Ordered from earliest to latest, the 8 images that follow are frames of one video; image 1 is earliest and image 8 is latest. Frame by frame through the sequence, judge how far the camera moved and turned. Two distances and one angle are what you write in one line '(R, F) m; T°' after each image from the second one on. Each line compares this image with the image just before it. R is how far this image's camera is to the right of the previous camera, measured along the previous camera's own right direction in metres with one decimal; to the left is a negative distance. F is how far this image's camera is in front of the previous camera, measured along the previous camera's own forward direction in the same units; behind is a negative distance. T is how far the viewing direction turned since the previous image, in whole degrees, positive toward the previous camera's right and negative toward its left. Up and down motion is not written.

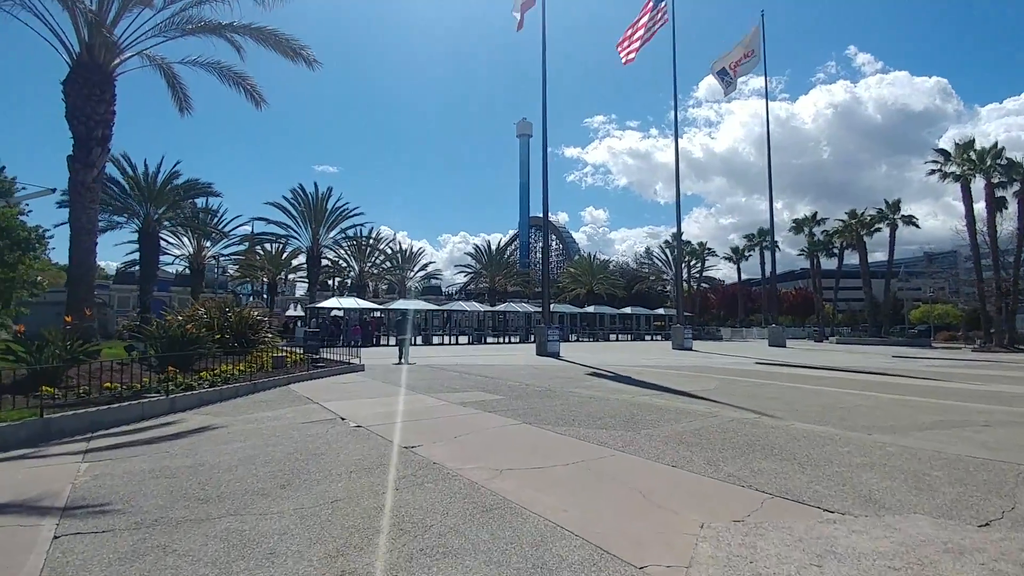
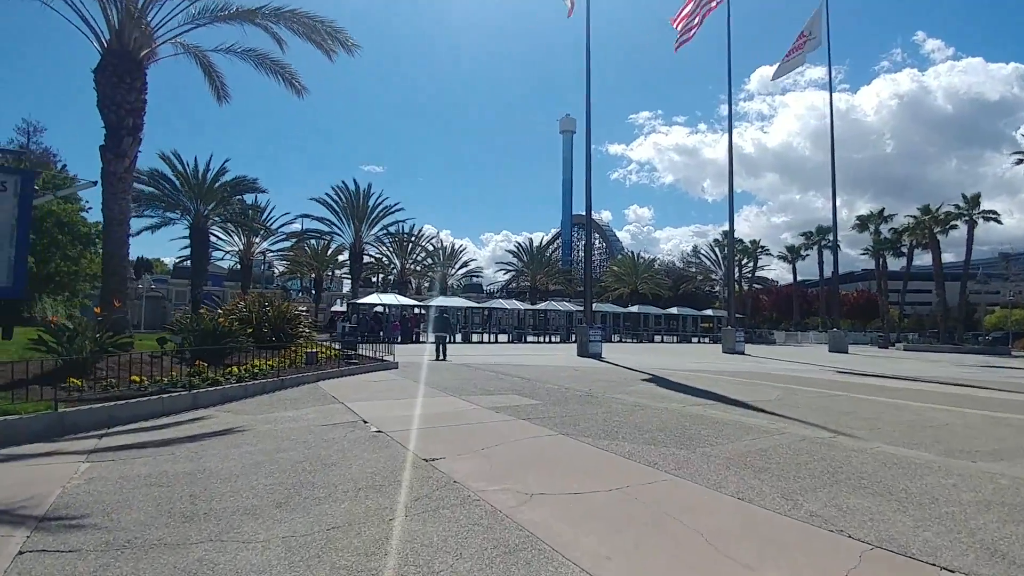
(+0.1, +0.9) m; -4°
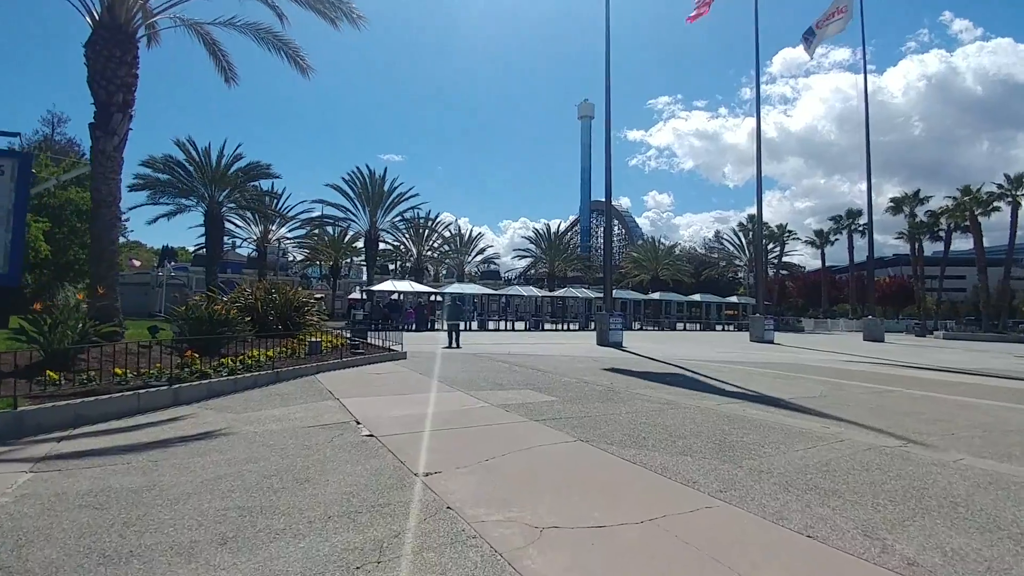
(+0.1, +1.1) m; -2°
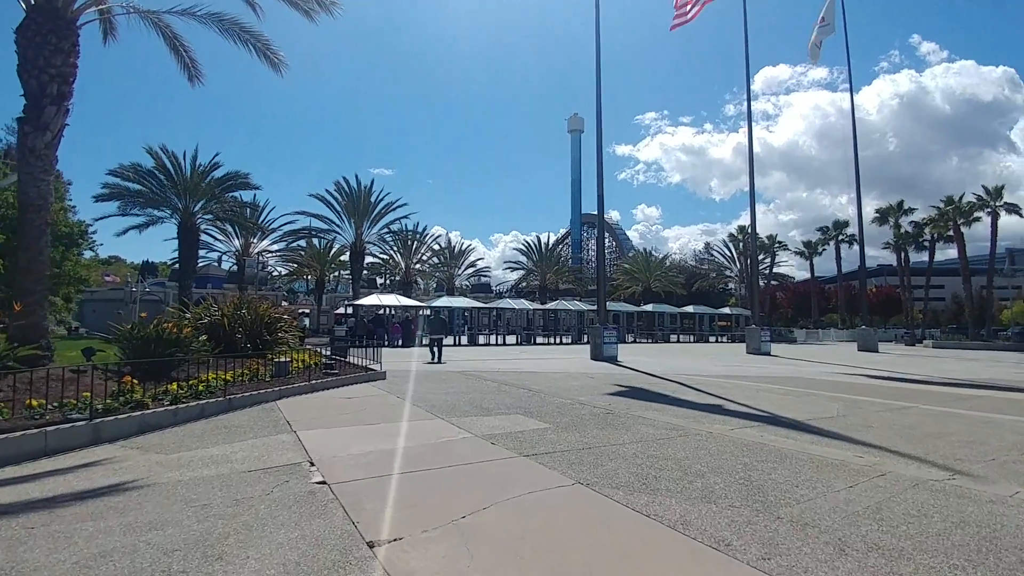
(+0.1, +1.2) m; +1°
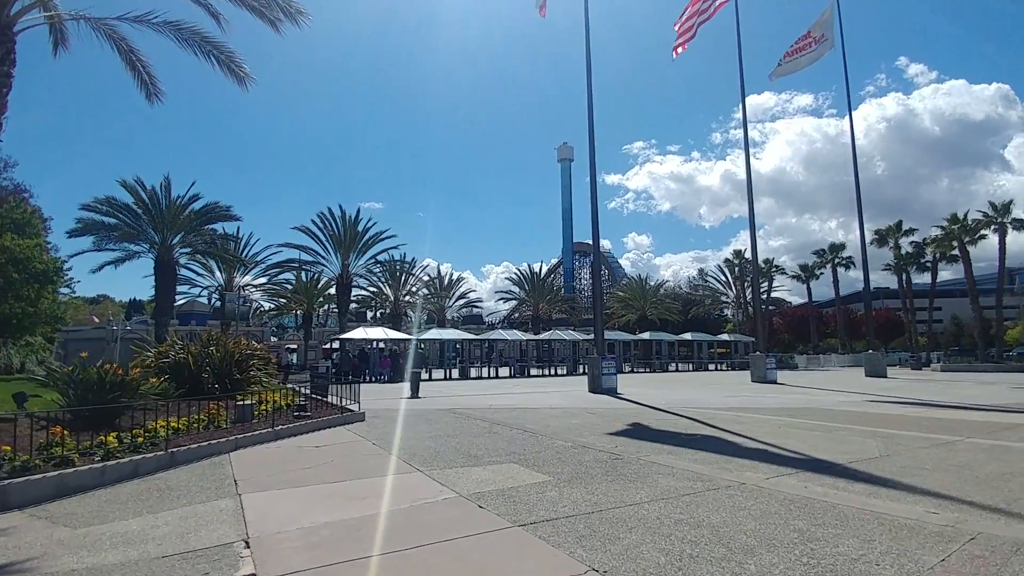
(0.0, +1.3) m; +1°
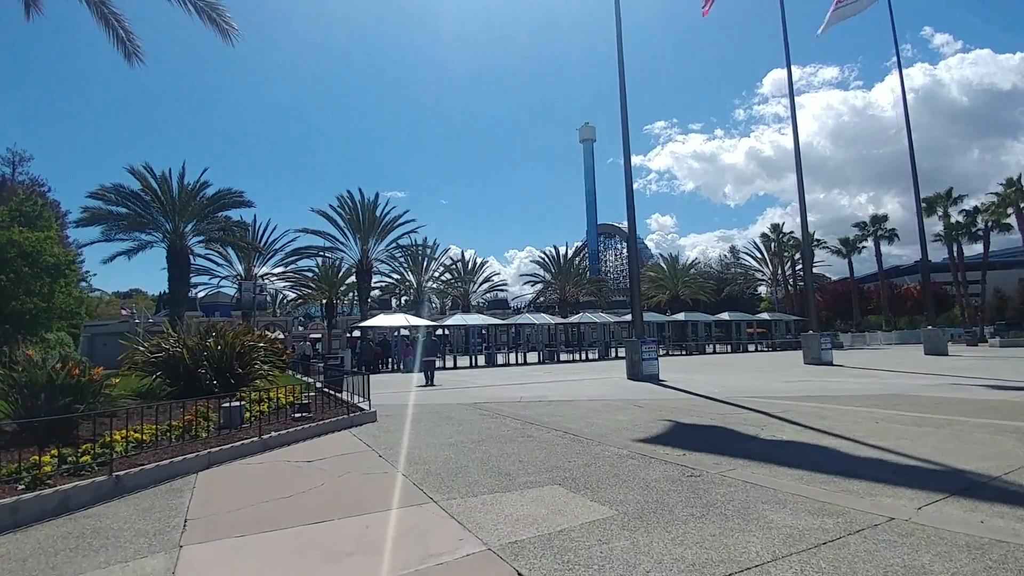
(-0.2, +2.1) m; -2°
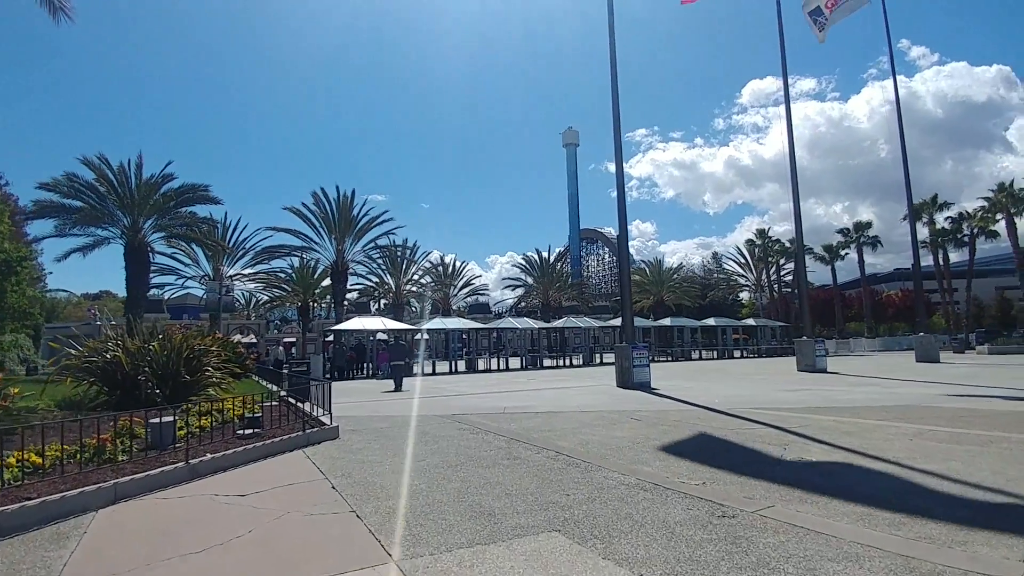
(-0.1, +1.4) m; +2°
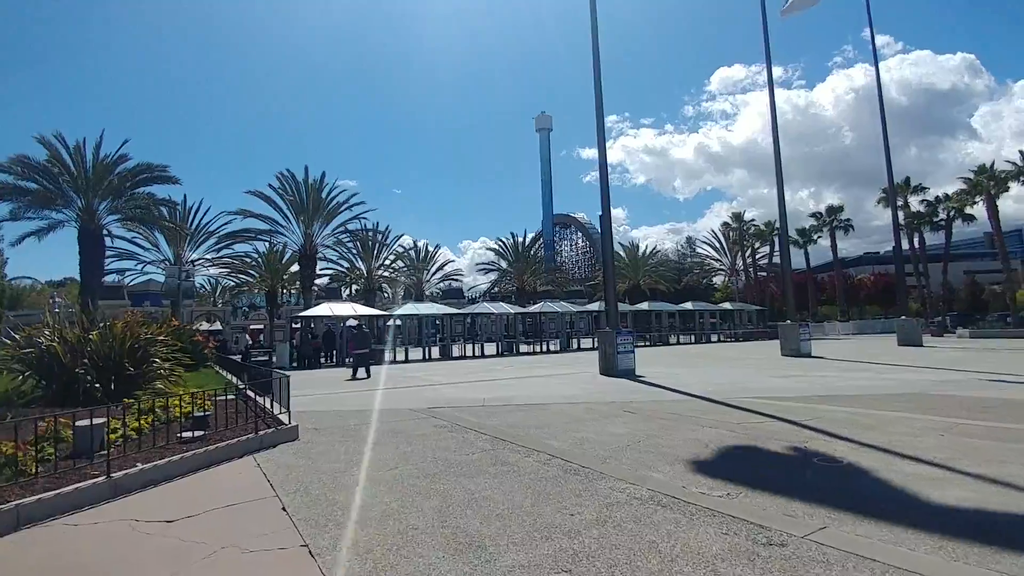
(-0.2, +1.1) m; +3°
